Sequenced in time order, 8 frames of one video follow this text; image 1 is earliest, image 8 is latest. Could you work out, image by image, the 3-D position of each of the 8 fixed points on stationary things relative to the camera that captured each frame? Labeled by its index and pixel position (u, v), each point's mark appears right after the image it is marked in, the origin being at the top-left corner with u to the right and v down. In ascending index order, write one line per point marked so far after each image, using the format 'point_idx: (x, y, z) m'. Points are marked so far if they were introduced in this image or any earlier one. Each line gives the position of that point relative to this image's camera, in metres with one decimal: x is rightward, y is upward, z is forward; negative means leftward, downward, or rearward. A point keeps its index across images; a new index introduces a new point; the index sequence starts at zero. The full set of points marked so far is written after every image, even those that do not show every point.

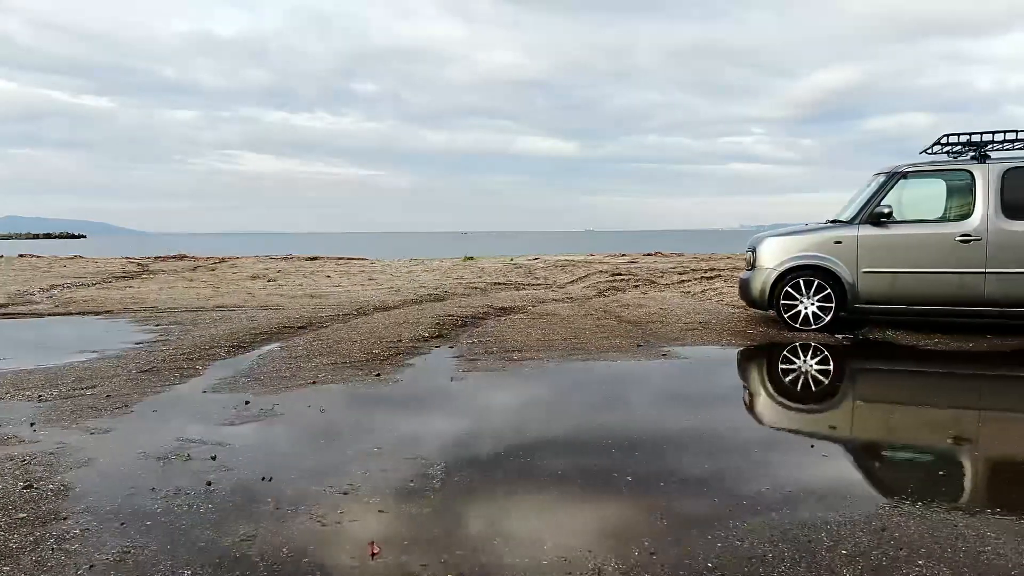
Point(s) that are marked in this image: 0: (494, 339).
0: (-0.2, -0.5, +6.2) m
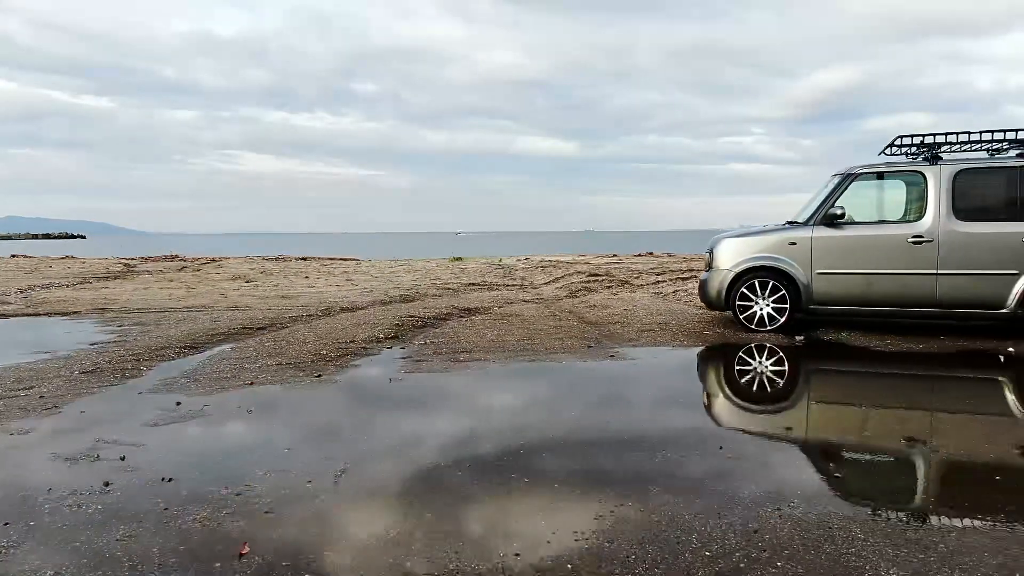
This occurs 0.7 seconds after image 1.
0: (-0.7, -0.5, +6.2) m
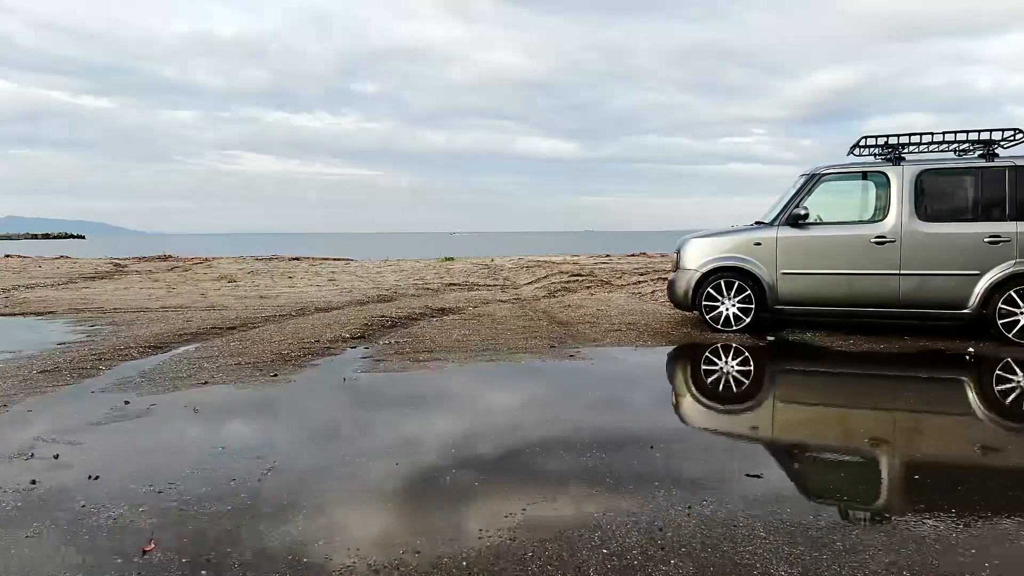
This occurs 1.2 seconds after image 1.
0: (-1.0, -0.5, +6.2) m
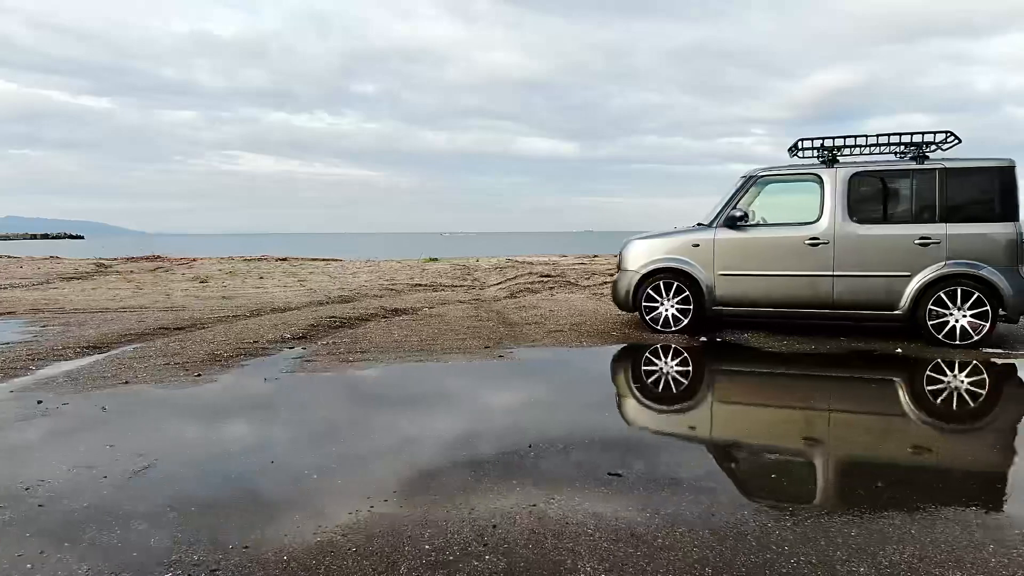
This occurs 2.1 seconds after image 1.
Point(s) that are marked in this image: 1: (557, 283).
0: (-1.6, -0.5, +6.3) m
1: (+0.8, +0.1, +11.4) m
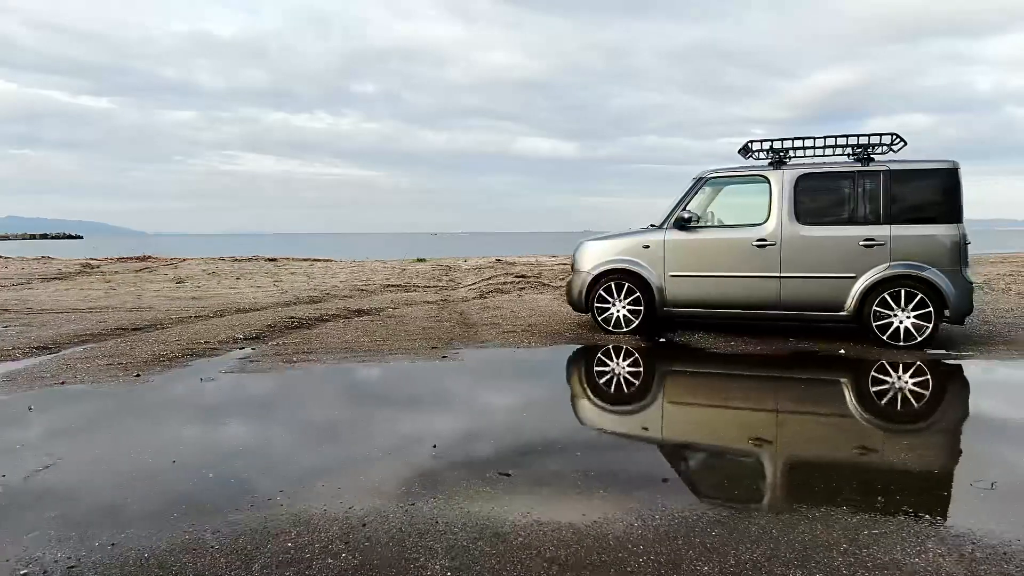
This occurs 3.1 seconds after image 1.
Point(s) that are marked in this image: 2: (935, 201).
0: (-2.2, -0.6, +6.3) m
1: (+0.3, +0.1, +11.4) m
2: (+4.1, +0.8, +5.8) m
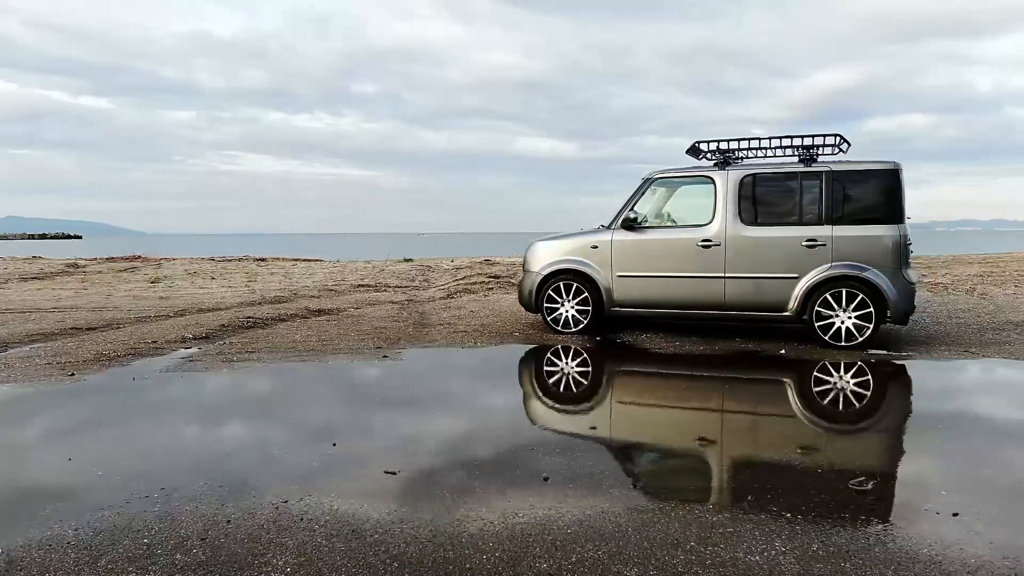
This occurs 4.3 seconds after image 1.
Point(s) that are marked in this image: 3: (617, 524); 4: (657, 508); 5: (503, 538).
0: (-2.7, -0.6, +6.4) m
1: (-0.2, +0.1, +11.4) m
2: (+3.5, +0.8, +5.9) m
3: (+0.4, -0.9, +2.4) m
4: (+0.6, -0.9, +2.6) m
5: (0.0, -1.0, +2.3) m
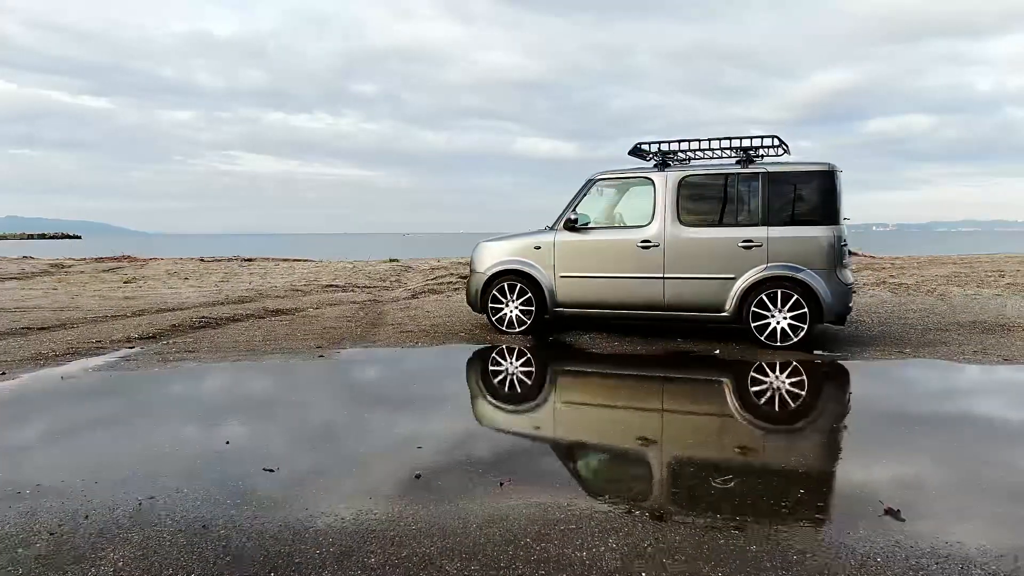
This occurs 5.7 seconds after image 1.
0: (-3.3, -0.6, +6.4) m
1: (-0.8, +0.1, +11.5) m
2: (+2.9, +0.8, +5.9) m
3: (-0.2, -0.9, +2.4) m
4: (0.0, -0.9, +2.6) m
5: (-0.6, -1.0, +2.3) m
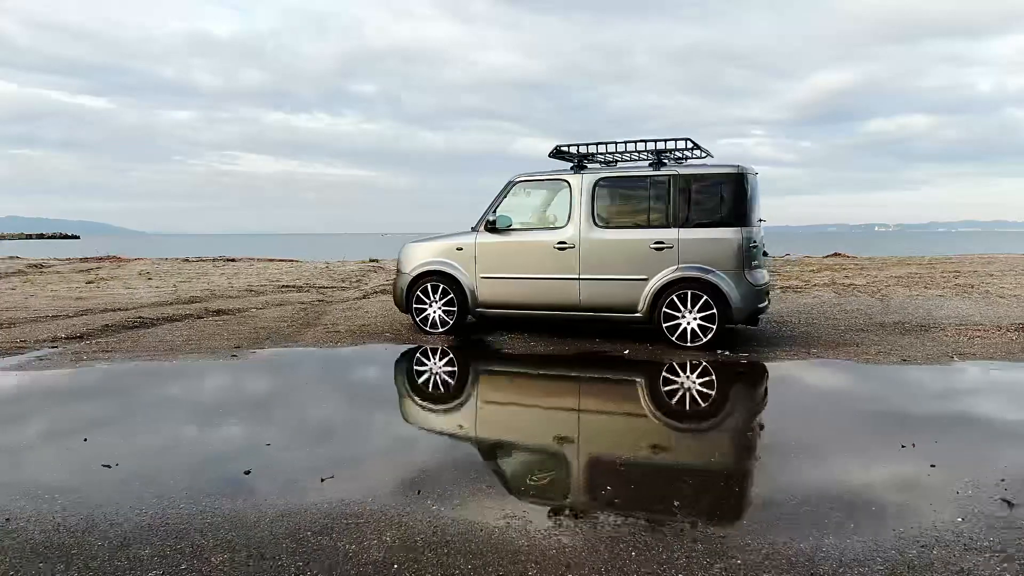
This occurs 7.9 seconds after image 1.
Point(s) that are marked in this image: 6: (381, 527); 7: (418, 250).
0: (-4.2, -0.6, +6.5) m
1: (-1.7, +0.1, +11.6) m
2: (+2.1, +0.8, +6.0) m
3: (-1.0, -1.0, +2.5) m
4: (-0.9, -0.9, +2.7) m
5: (-1.5, -1.0, +2.4) m
6: (-0.5, -1.0, +2.4) m
7: (-1.0, +0.4, +6.8) m
